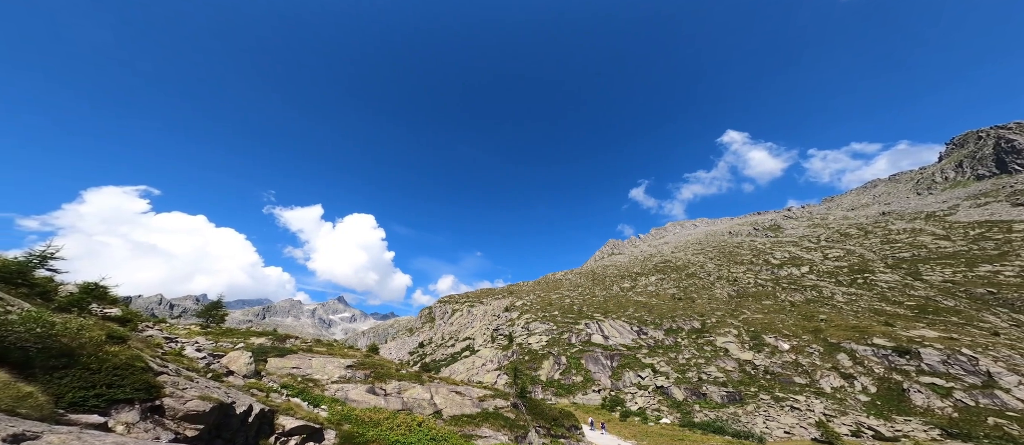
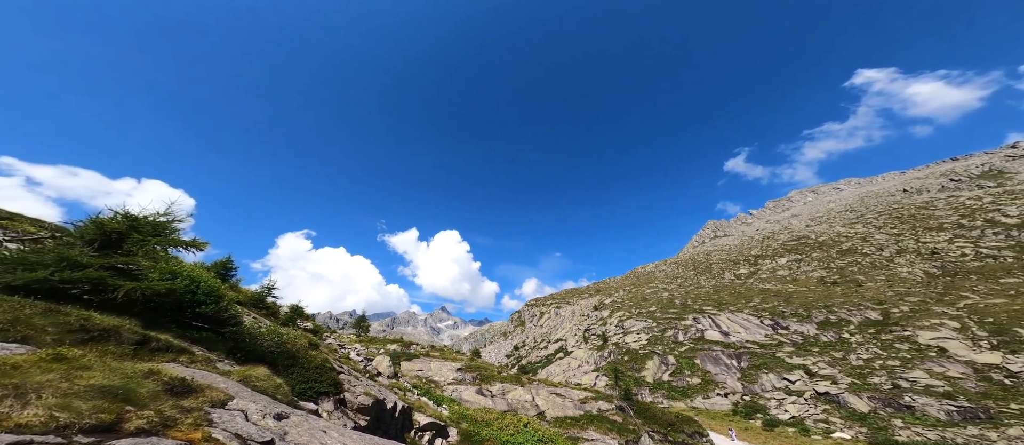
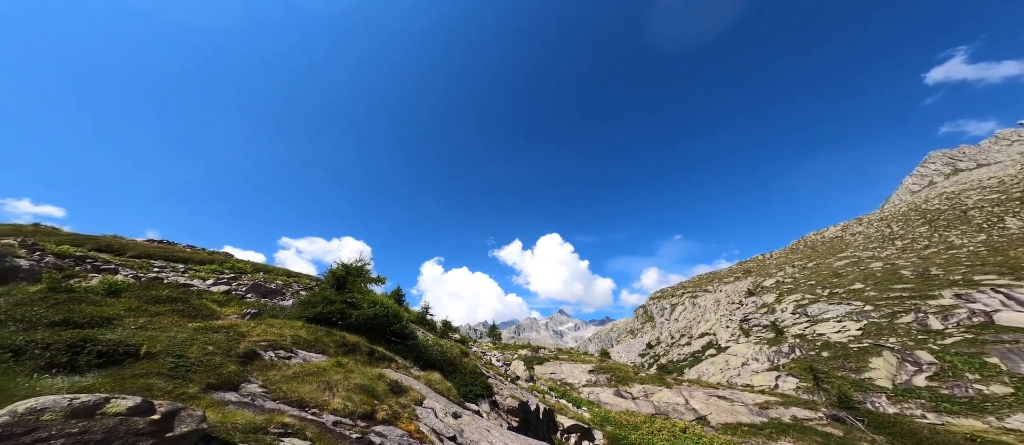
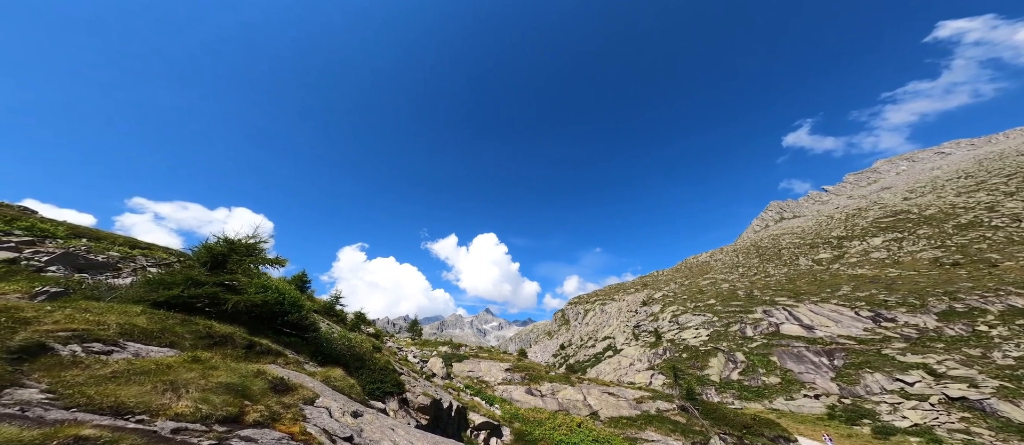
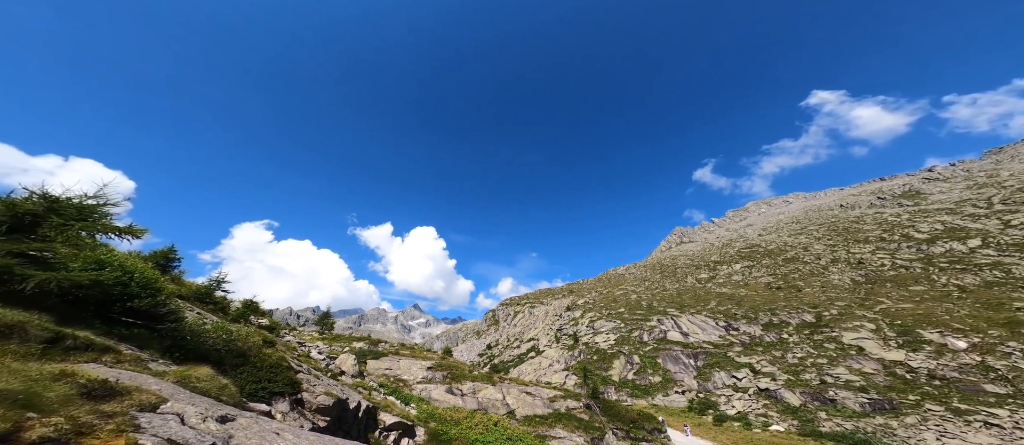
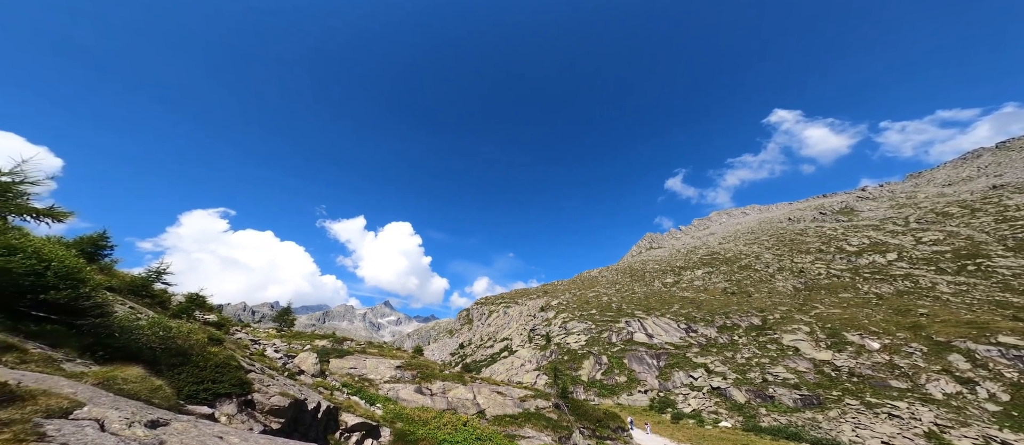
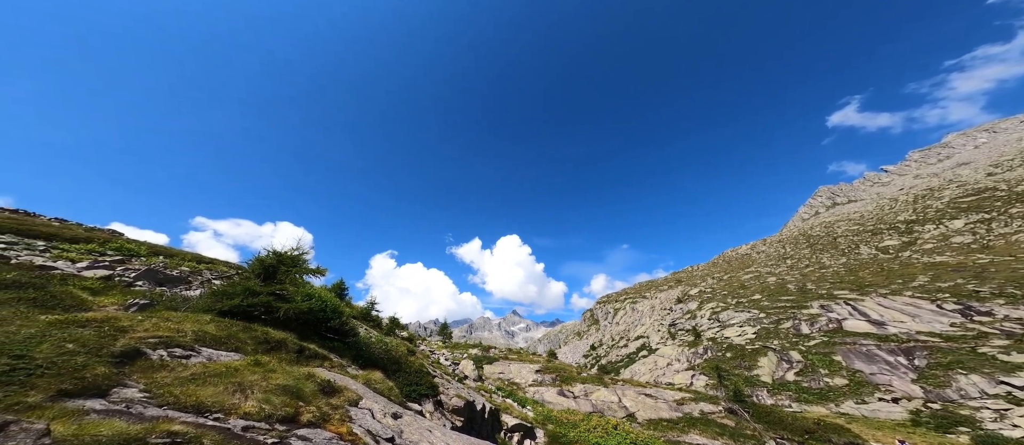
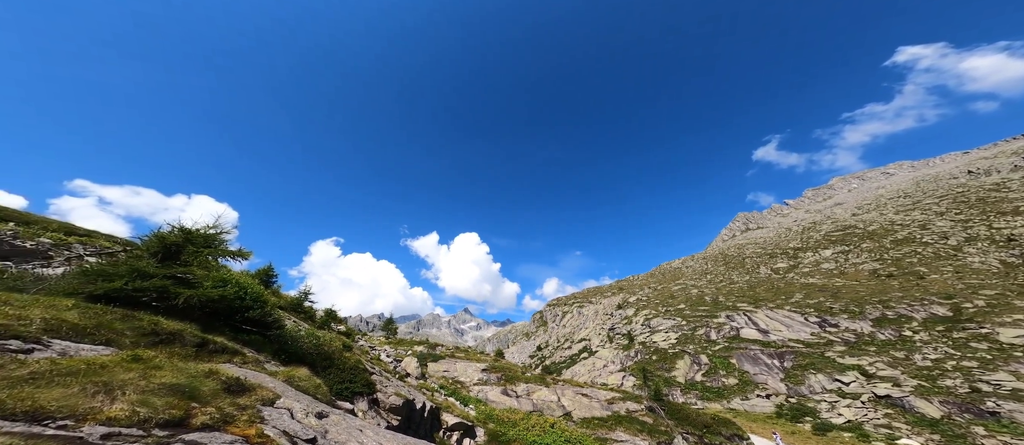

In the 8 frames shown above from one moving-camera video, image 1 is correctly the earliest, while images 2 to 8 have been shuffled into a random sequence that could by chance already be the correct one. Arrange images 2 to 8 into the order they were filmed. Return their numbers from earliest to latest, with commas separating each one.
6, 5, 2, 8, 4, 7, 3
